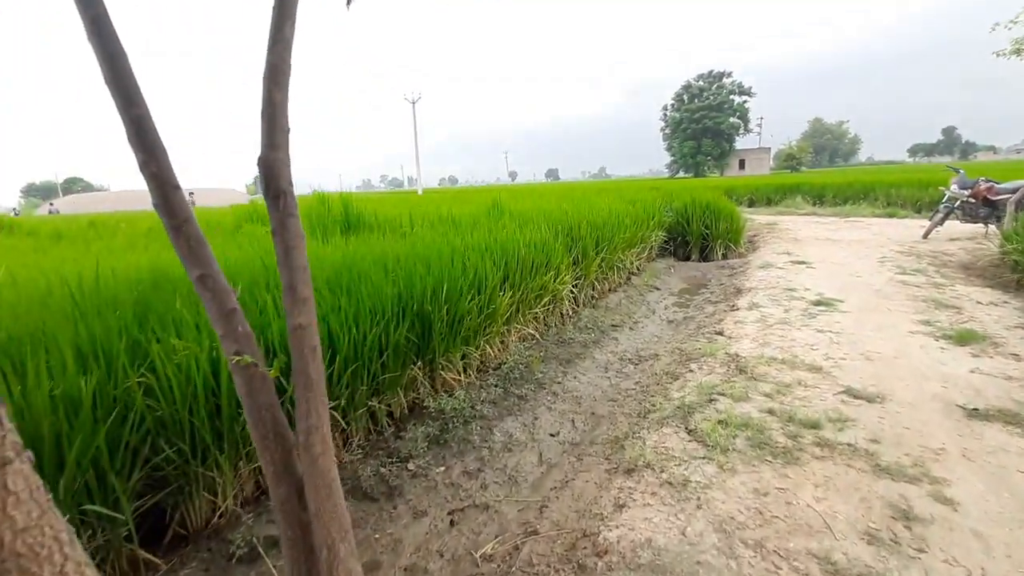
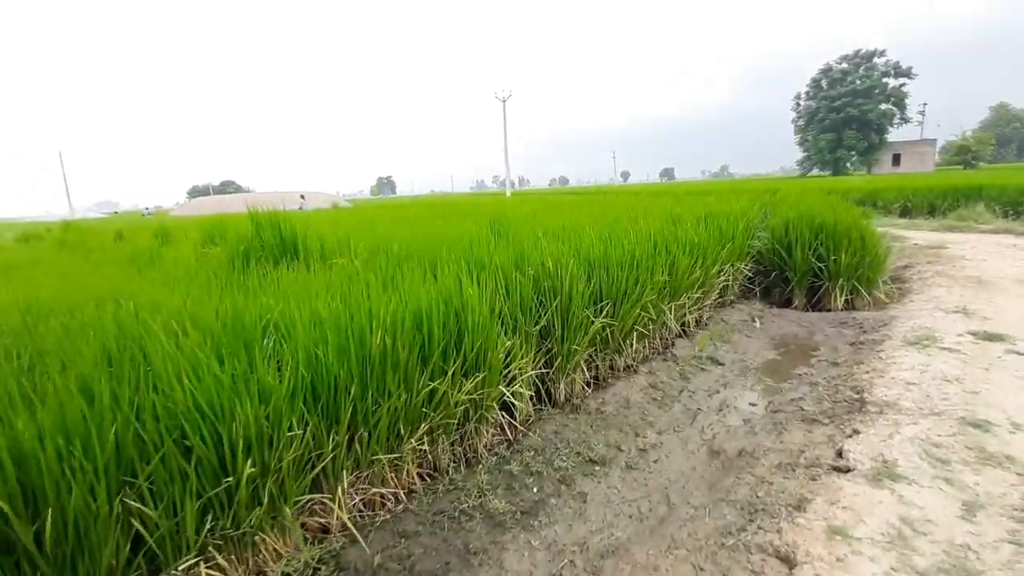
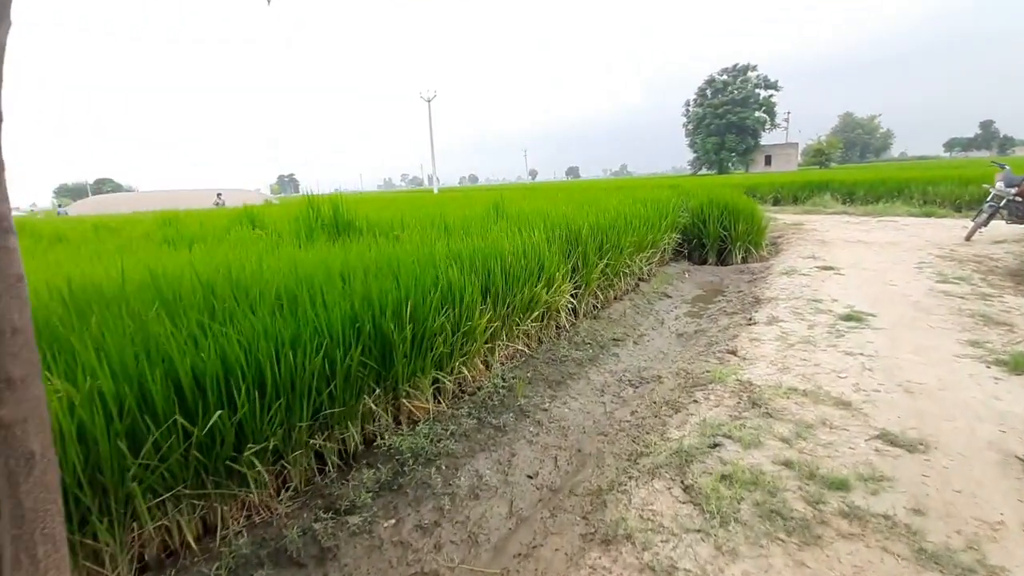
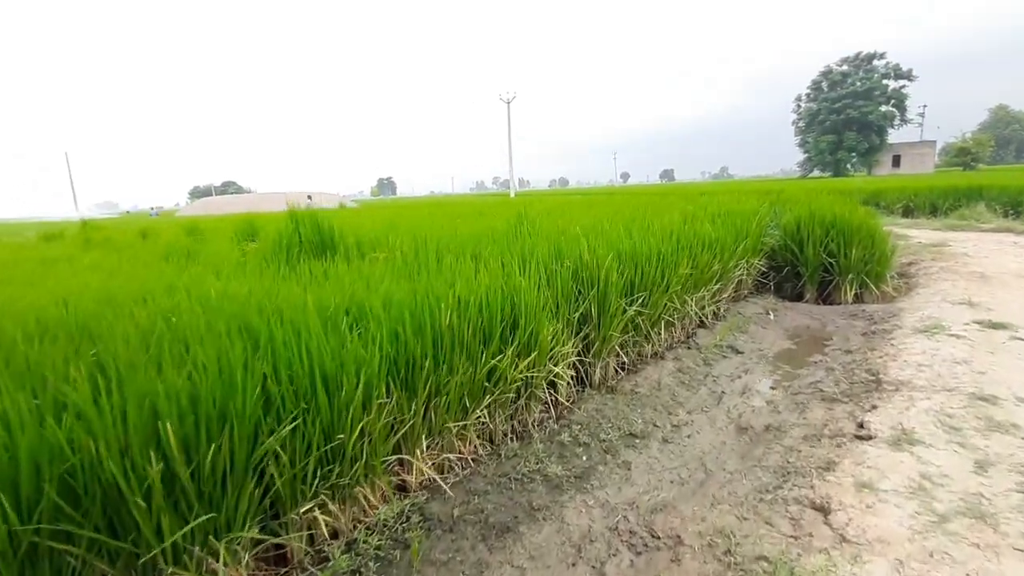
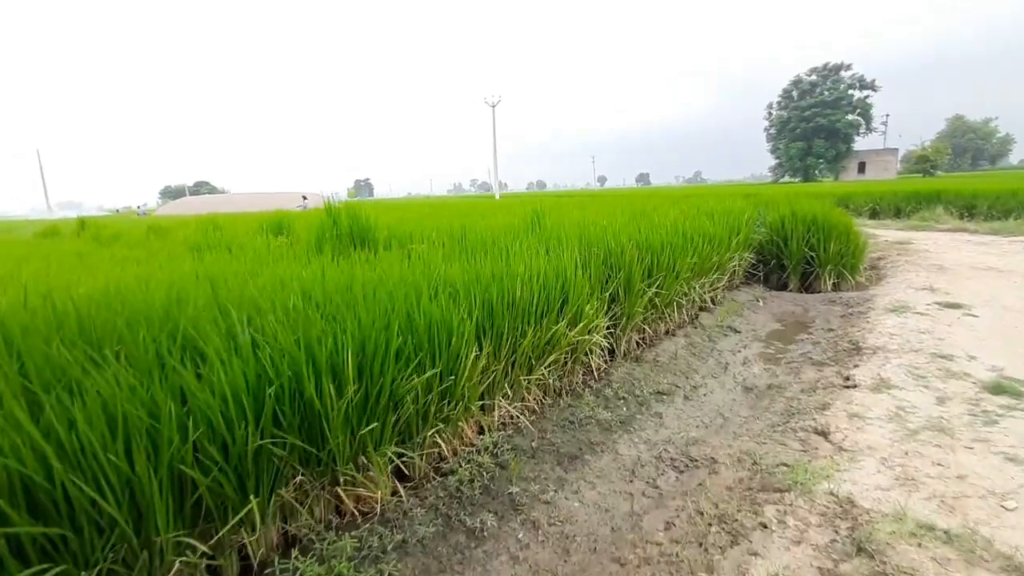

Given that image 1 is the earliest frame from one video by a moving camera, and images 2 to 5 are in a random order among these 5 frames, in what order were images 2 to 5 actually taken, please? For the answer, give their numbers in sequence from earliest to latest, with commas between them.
3, 5, 4, 2
